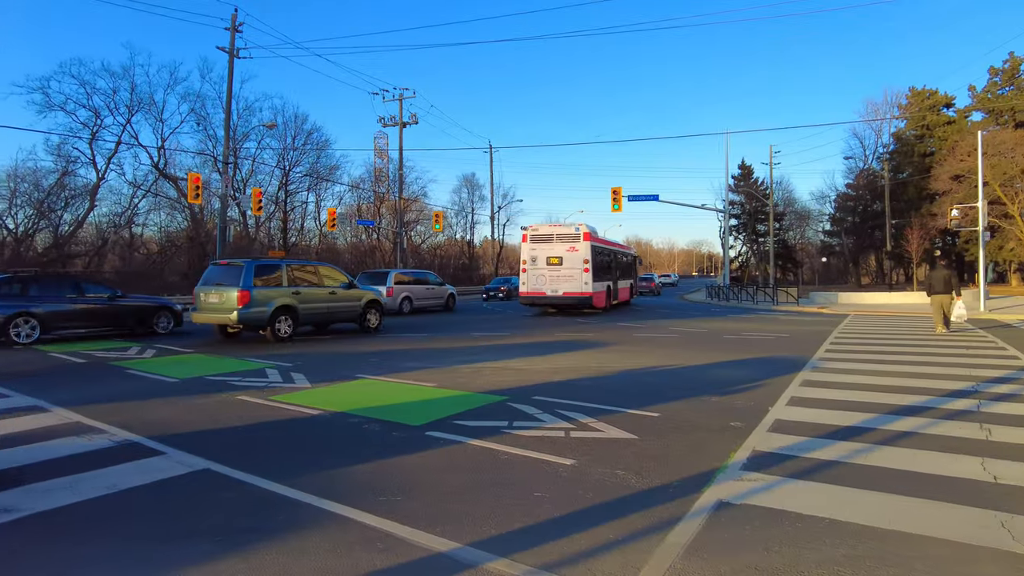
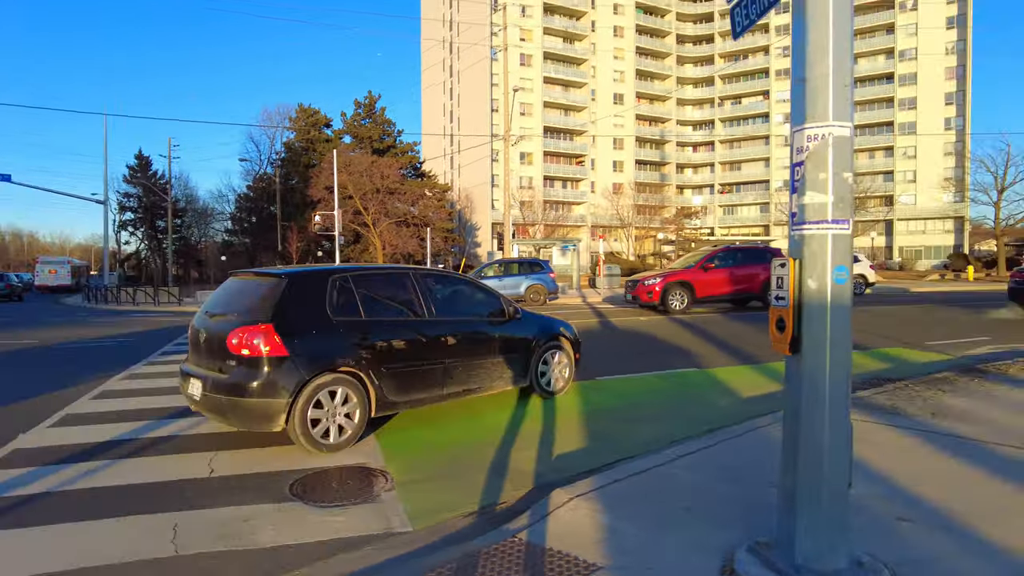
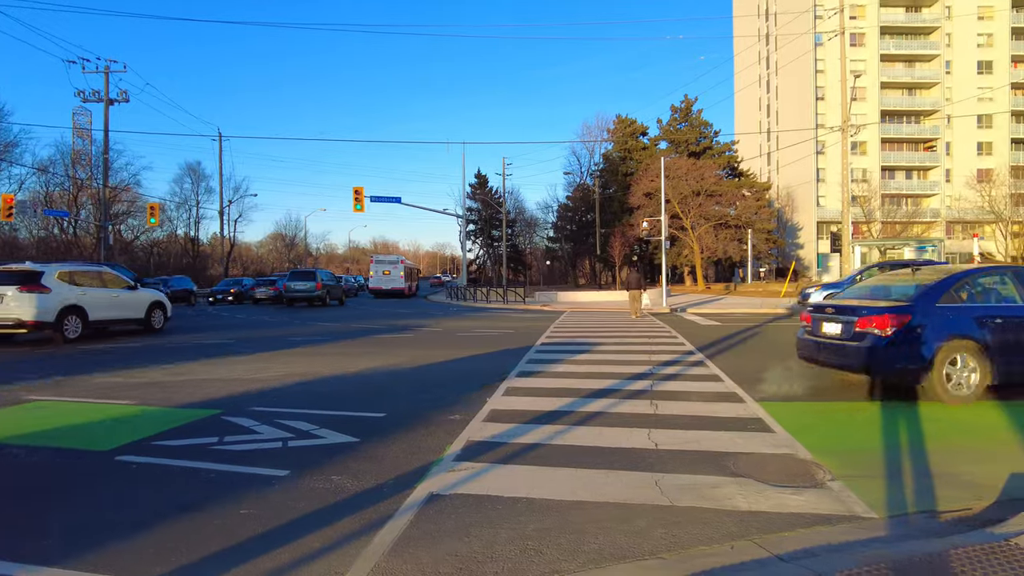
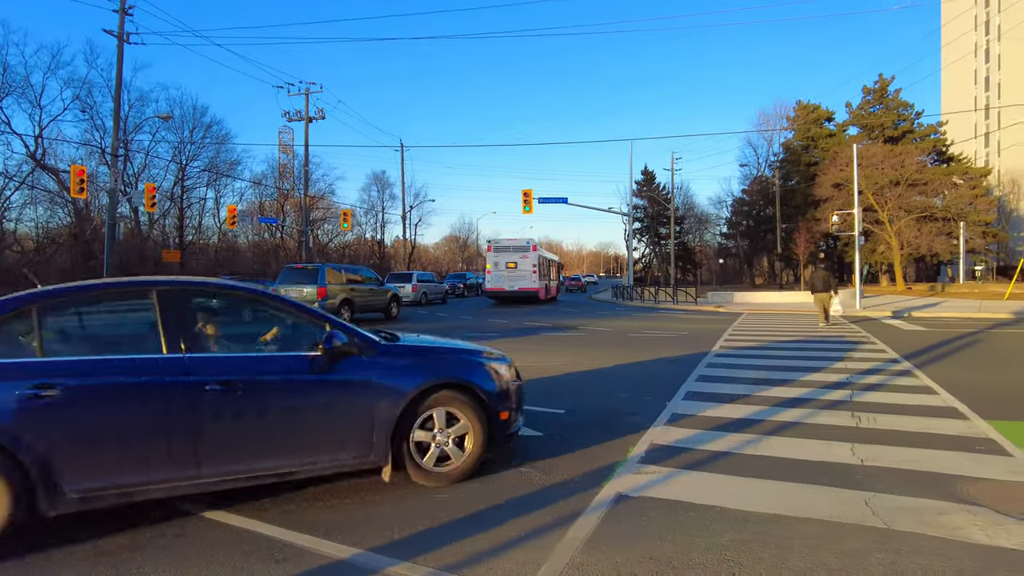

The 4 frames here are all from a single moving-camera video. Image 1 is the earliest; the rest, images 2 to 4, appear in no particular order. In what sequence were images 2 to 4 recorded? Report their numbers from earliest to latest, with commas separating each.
4, 3, 2
